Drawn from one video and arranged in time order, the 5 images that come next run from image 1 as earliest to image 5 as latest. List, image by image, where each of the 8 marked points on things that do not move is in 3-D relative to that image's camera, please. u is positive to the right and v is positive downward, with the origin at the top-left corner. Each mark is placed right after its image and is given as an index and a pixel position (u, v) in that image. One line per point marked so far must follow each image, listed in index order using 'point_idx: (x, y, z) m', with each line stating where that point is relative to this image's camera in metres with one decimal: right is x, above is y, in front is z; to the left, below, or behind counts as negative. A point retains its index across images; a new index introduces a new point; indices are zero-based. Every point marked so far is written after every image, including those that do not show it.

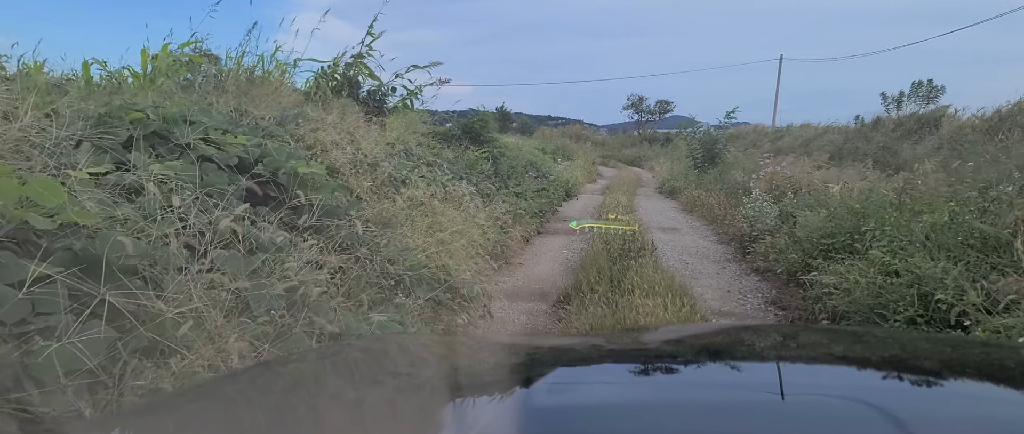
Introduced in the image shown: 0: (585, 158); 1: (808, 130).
0: (+2.4, +1.8, +19.1) m
1: (+7.6, +2.2, +14.6) m
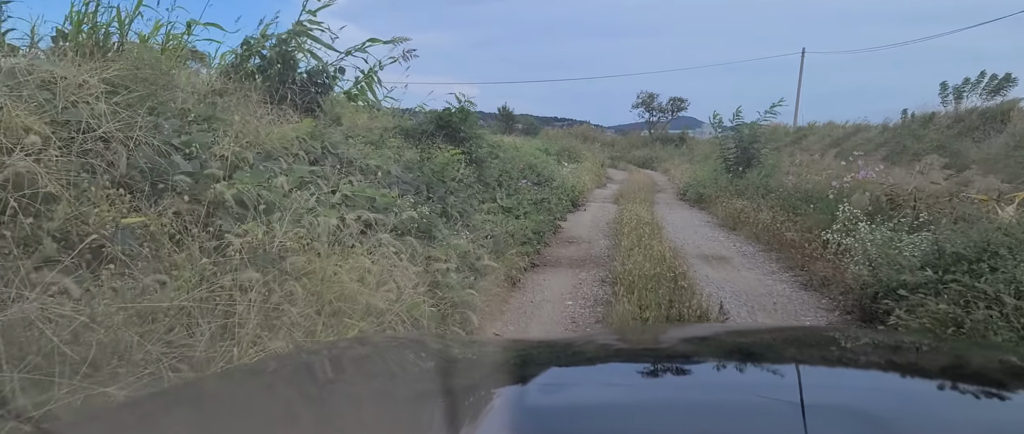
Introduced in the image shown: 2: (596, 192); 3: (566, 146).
0: (+2.6, +1.8, +18.9) m
1: (+7.8, +2.1, +14.2) m
2: (+1.7, +0.4, +12.1) m
3: (+1.8, +2.2, +18.9) m
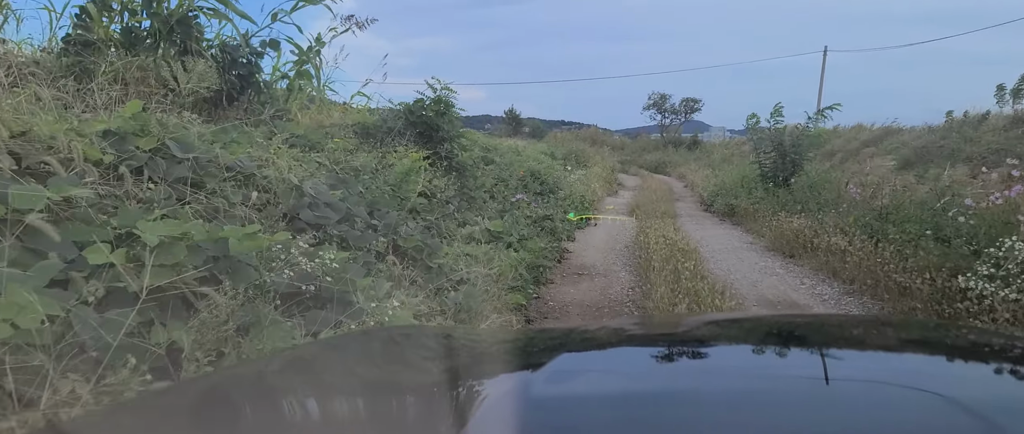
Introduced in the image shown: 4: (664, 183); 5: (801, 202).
0: (+2.8, +1.6, +18.3) m
1: (+7.9, +2.0, +13.6) m
2: (+1.8, +0.3, +11.6) m
3: (+2.0, +2.0, +18.4) m
4: (+4.2, +0.9, +16.5) m
5: (+4.1, +0.2, +8.4) m
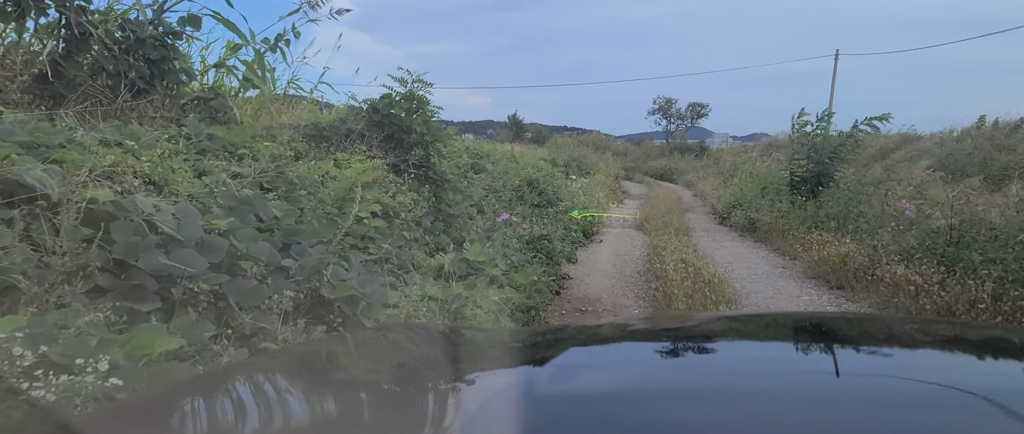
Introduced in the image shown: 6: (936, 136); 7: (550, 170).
0: (+2.8, +1.4, +17.9) m
1: (+8.0, +1.8, +13.2) m
2: (+1.9, +0.1, +11.2) m
3: (+2.0, +1.8, +18.1) m
4: (+4.3, +0.7, +16.2) m
5: (+4.1, 0.0, +8.0) m
6: (+7.8, +1.5, +11.1) m
7: (+0.8, +1.0, +12.4) m
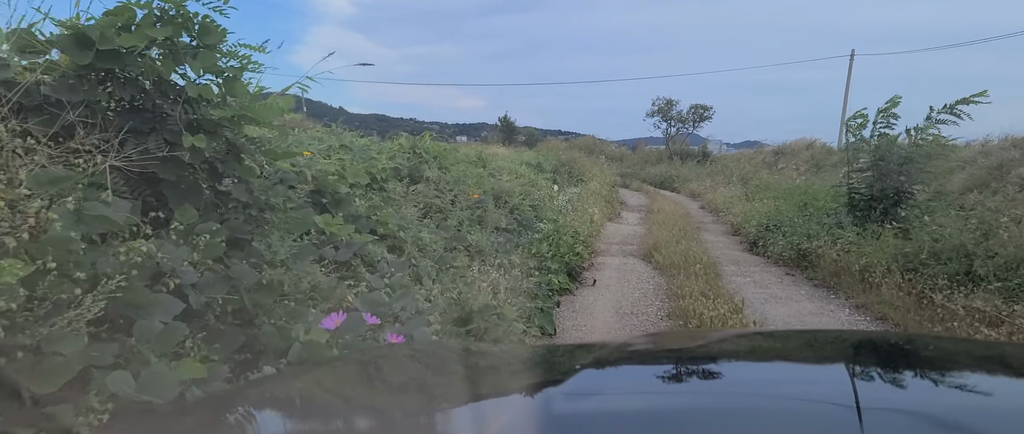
0: (+2.5, +1.1, +17.1) m
1: (+7.7, +1.5, +12.5) m
2: (+1.6, -0.1, +10.3) m
3: (+1.7, +1.5, +17.2) m
4: (+4.0, +0.5, +15.3) m
5: (+3.9, -0.2, +7.2) m
6: (+7.6, +1.2, +10.3) m
7: (+0.5, +0.9, +11.5) m
